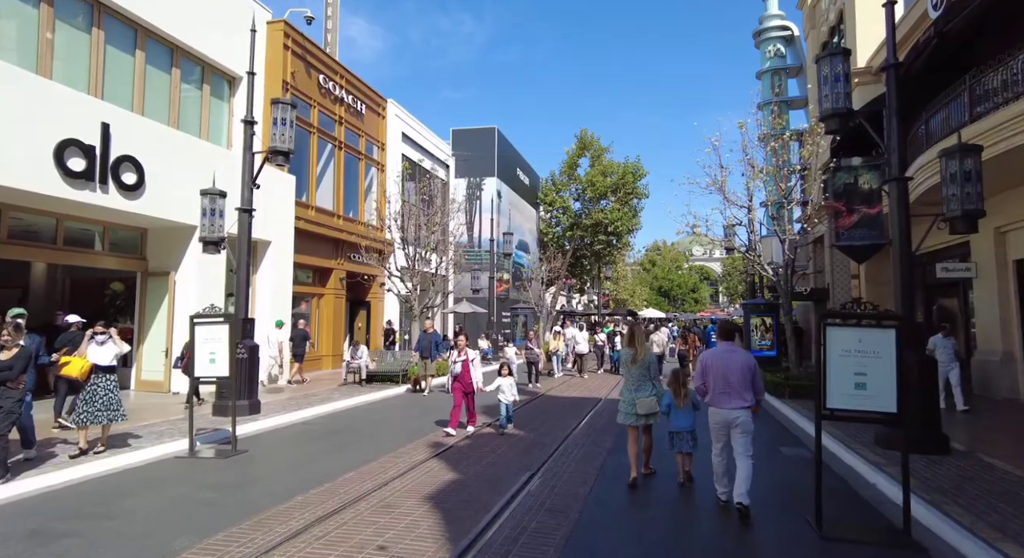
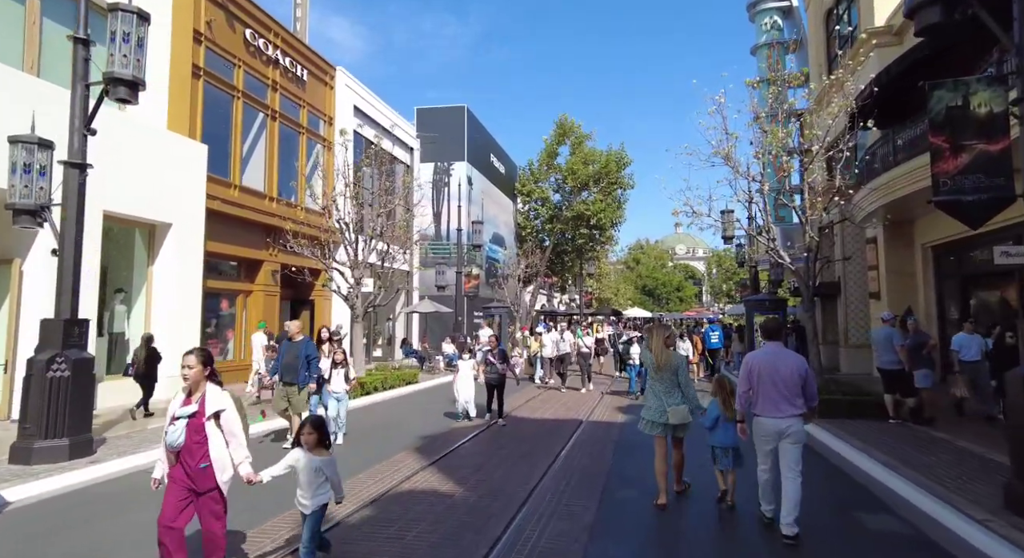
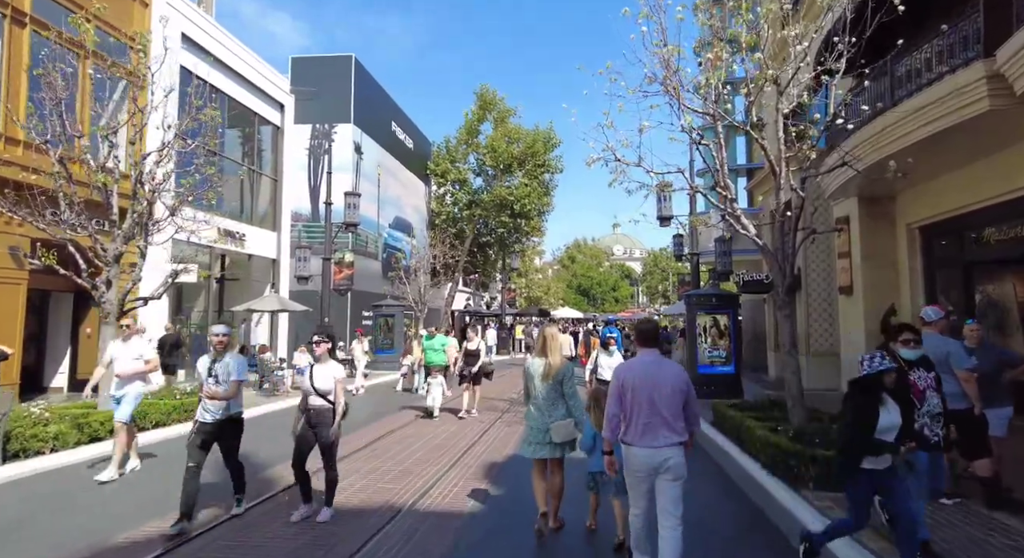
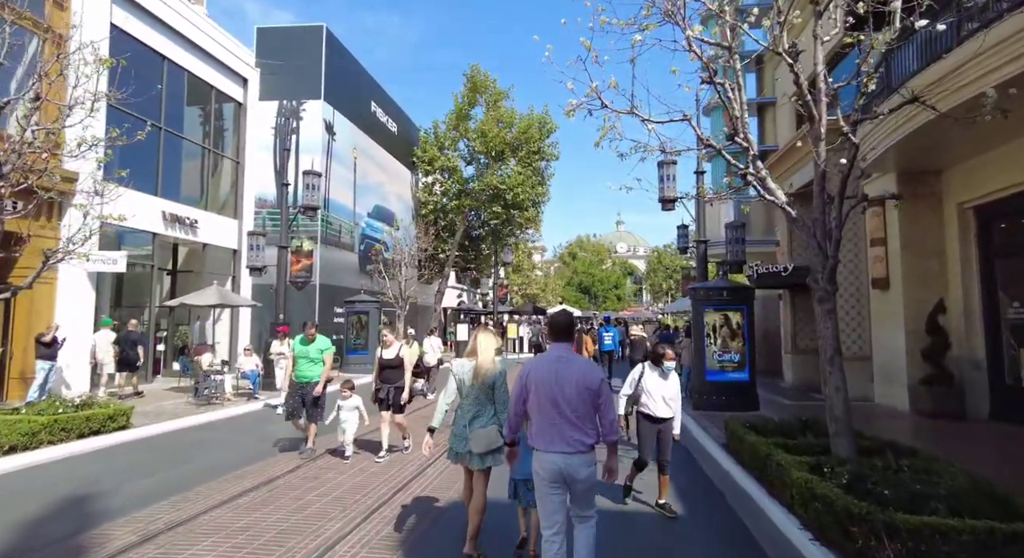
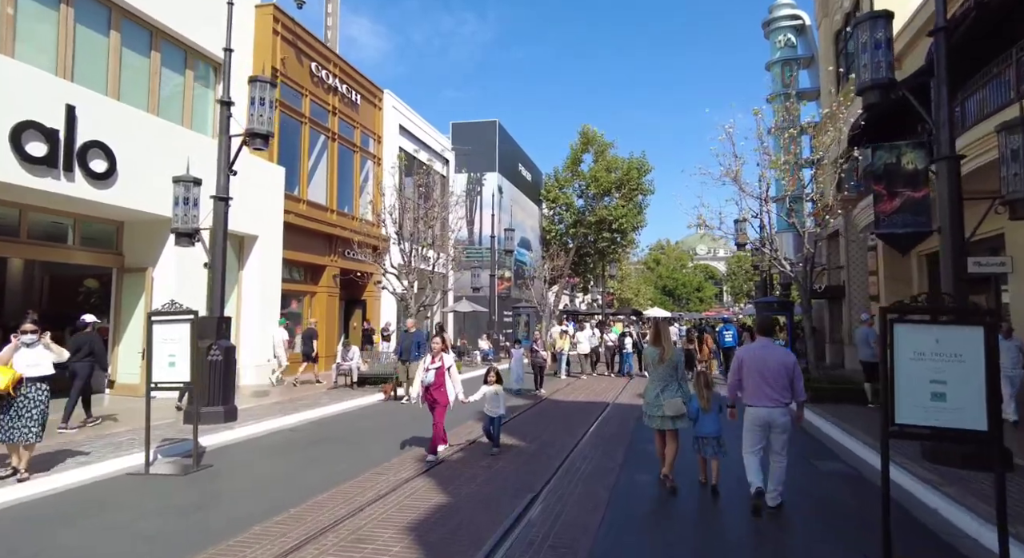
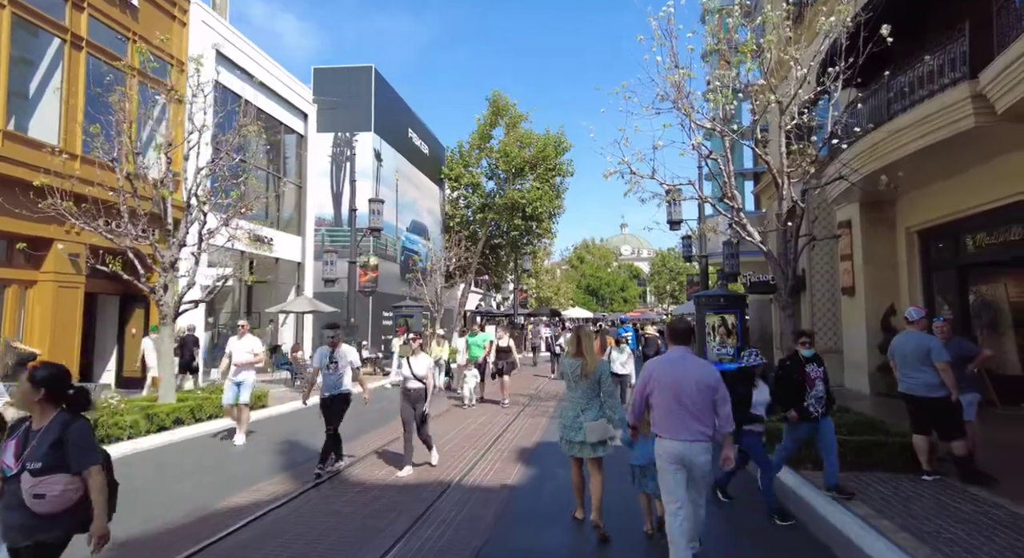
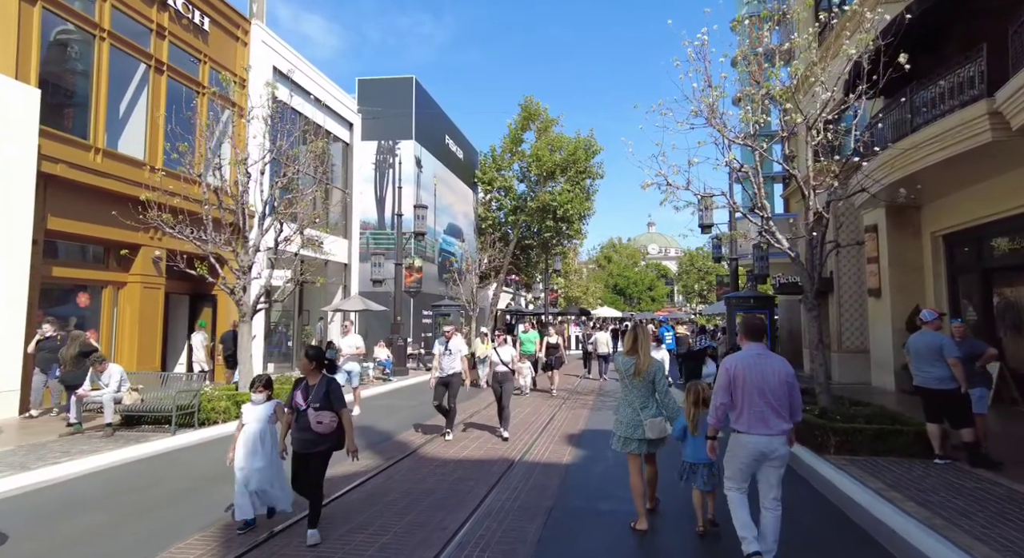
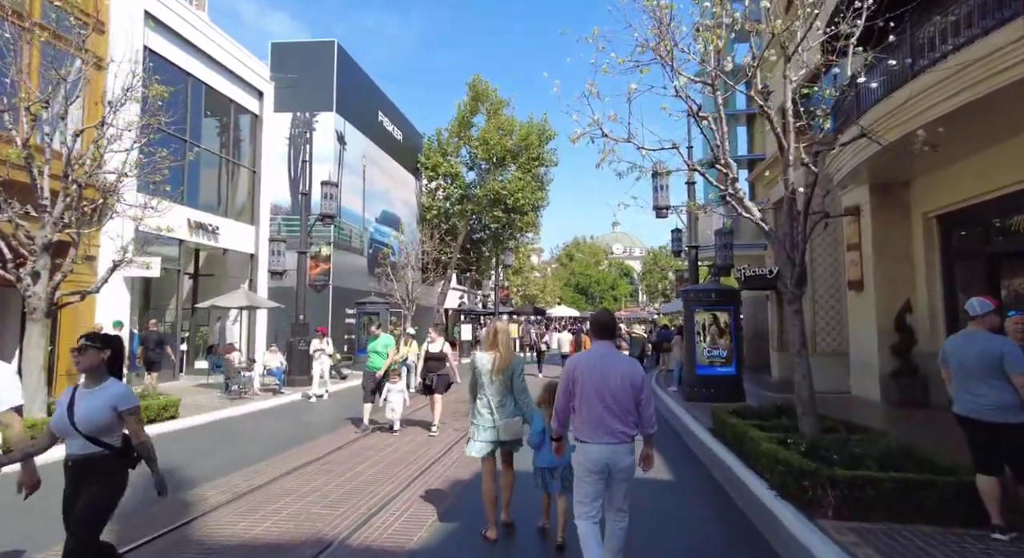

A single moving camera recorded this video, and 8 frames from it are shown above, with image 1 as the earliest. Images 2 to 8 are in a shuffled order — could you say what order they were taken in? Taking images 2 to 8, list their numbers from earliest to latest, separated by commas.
5, 2, 7, 6, 3, 8, 4
